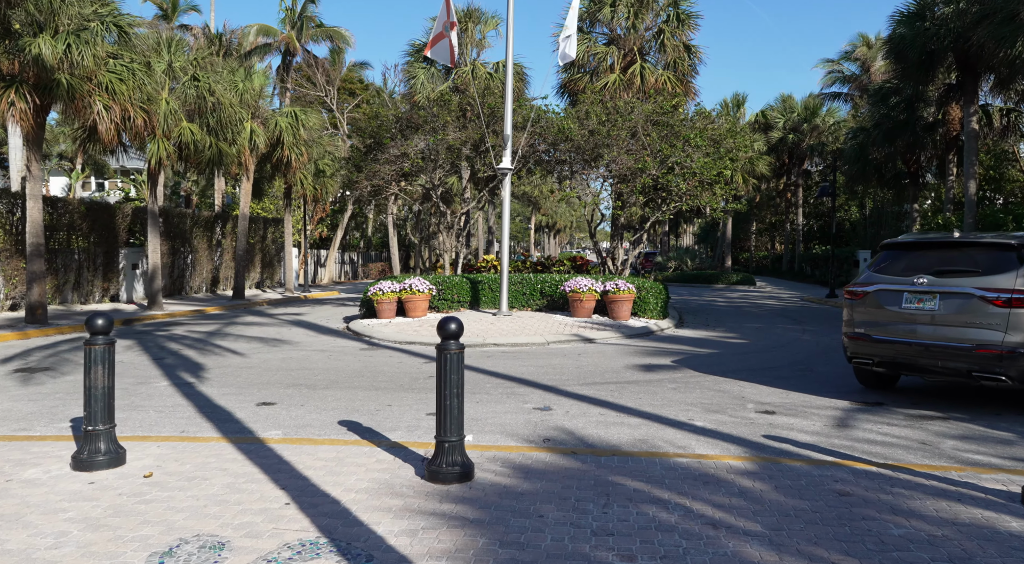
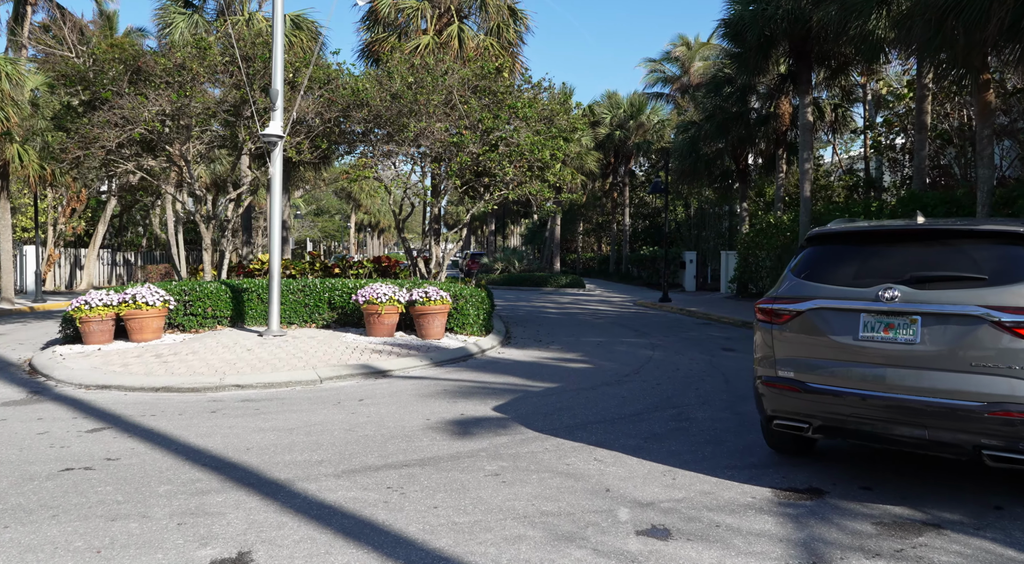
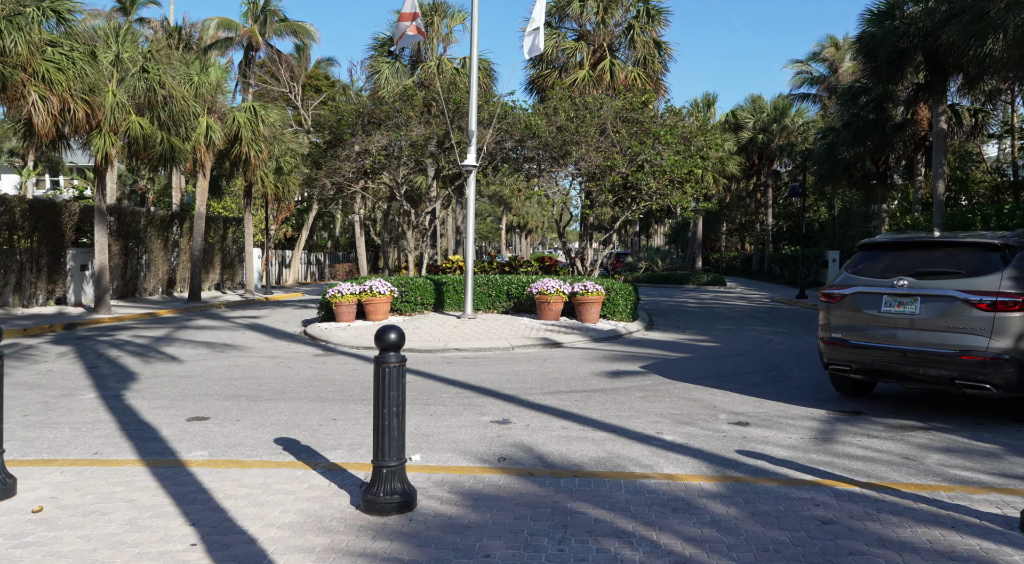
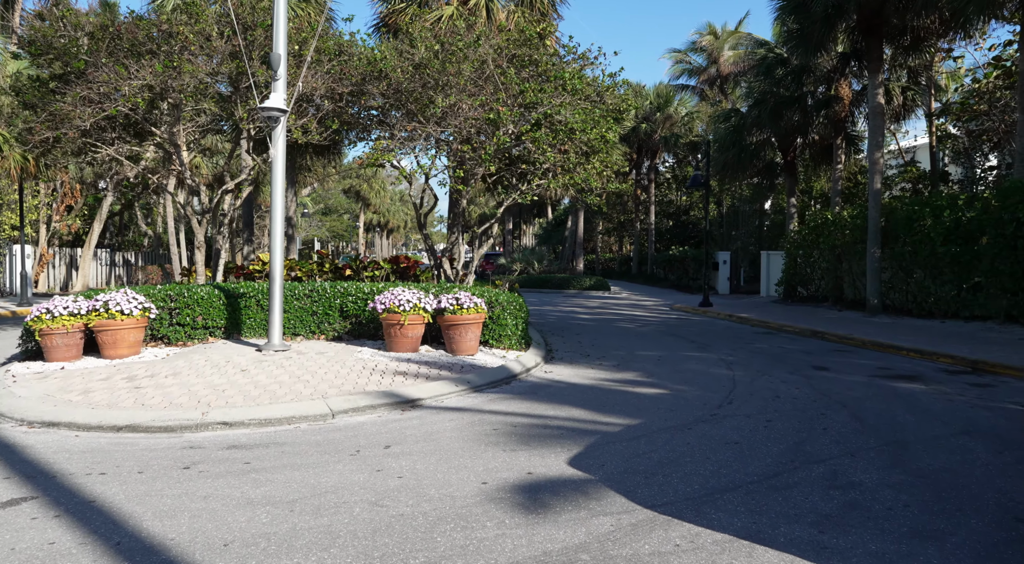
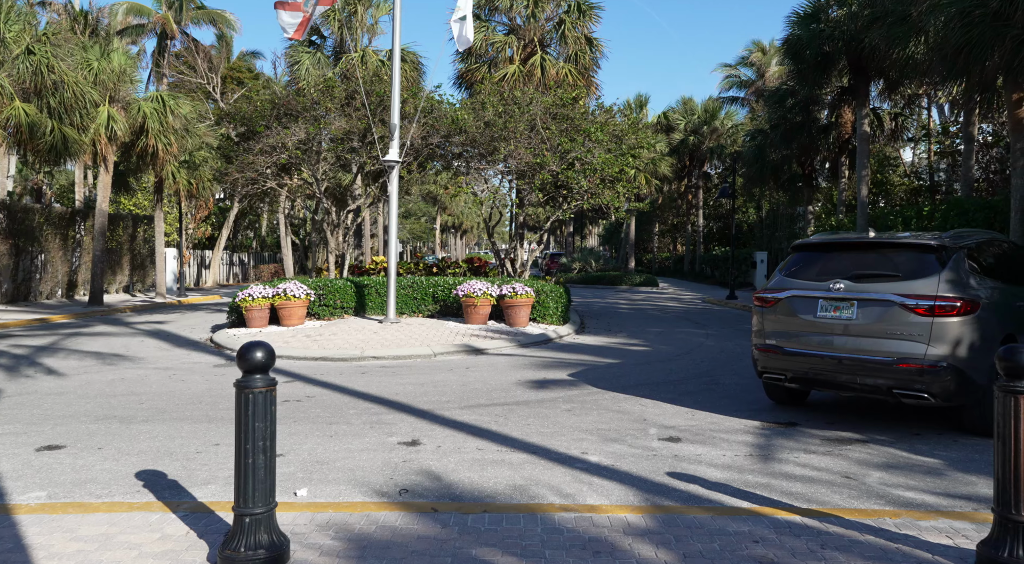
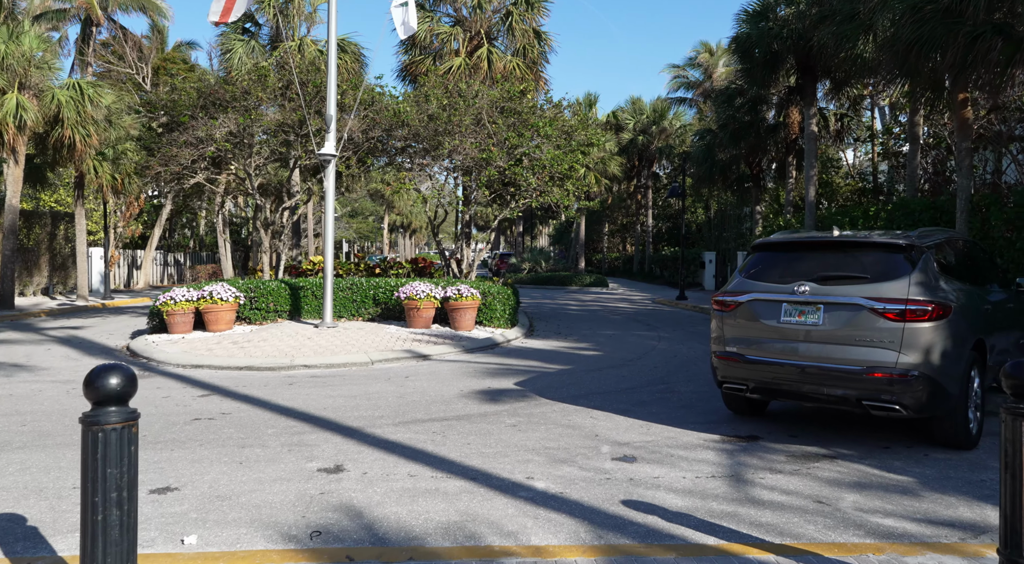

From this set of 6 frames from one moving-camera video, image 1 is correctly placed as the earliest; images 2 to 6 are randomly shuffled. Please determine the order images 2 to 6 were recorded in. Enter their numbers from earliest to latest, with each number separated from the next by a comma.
3, 5, 6, 2, 4
